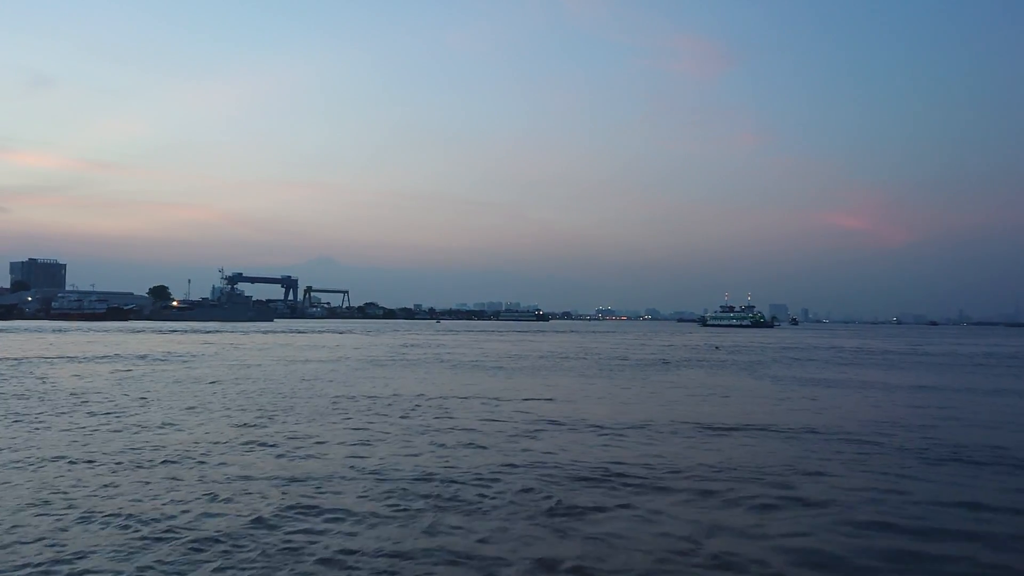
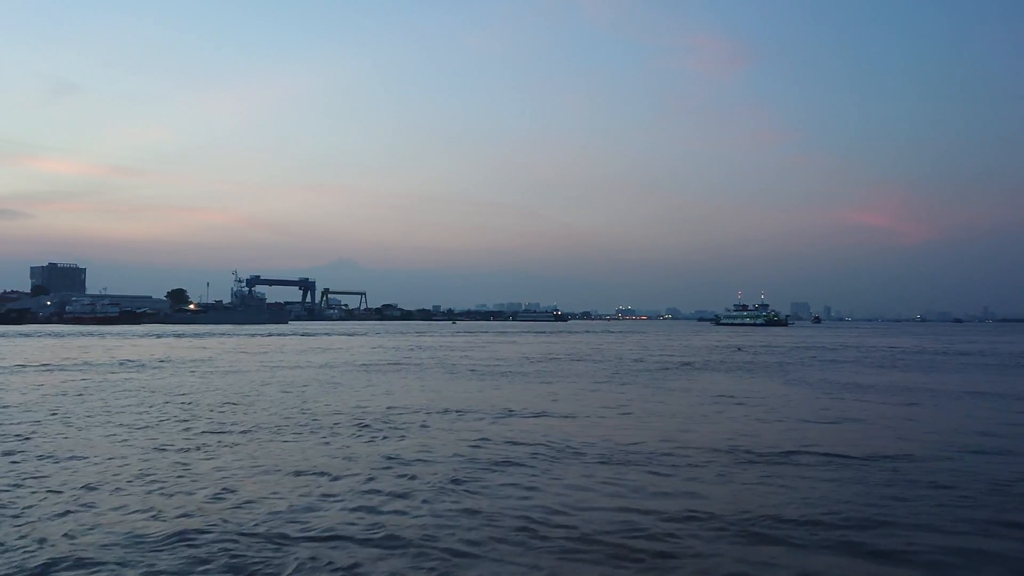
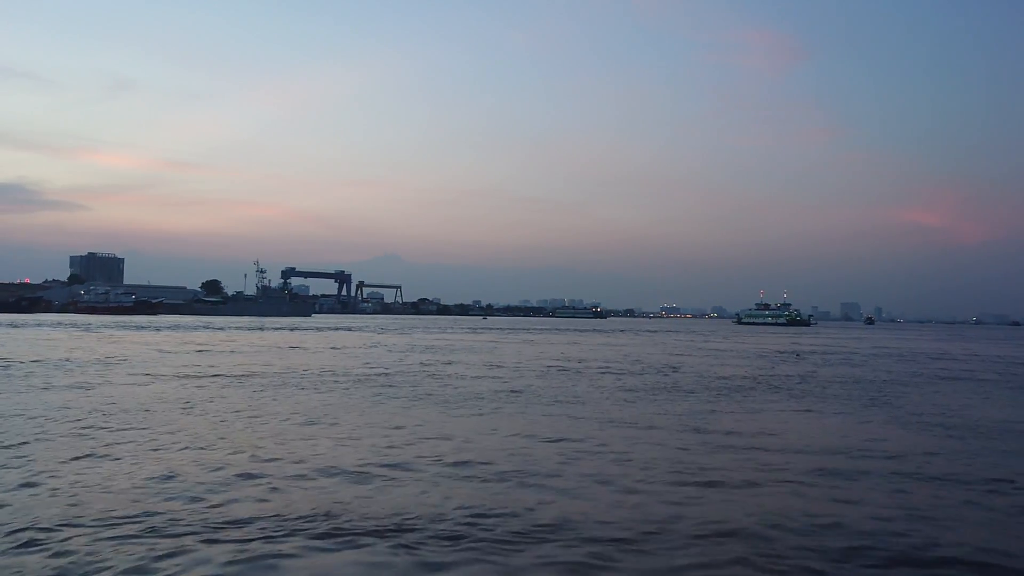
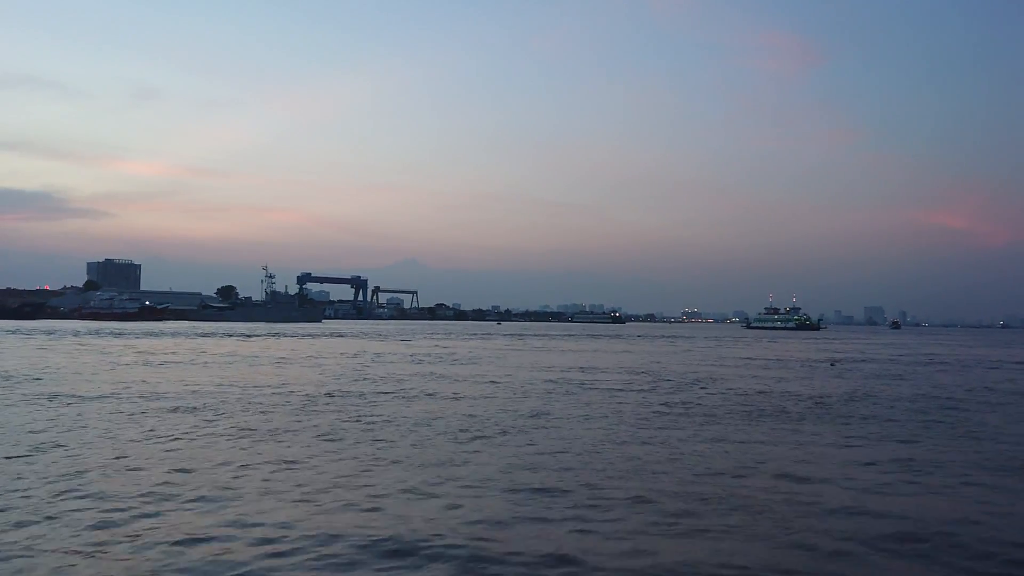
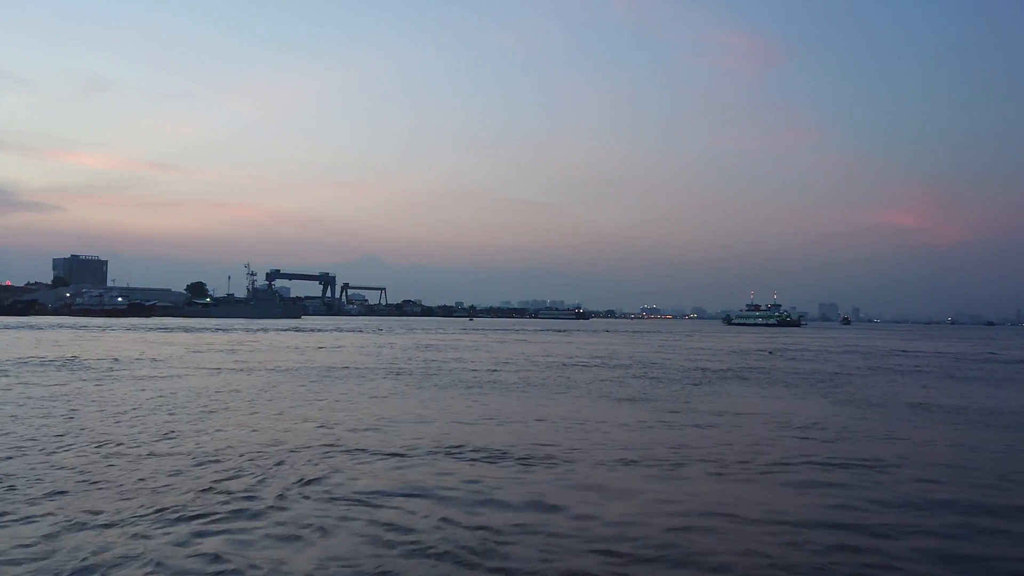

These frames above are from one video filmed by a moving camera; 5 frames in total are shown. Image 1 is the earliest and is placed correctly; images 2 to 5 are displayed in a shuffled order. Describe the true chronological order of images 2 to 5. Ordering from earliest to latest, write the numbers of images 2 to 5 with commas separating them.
2, 5, 3, 4
